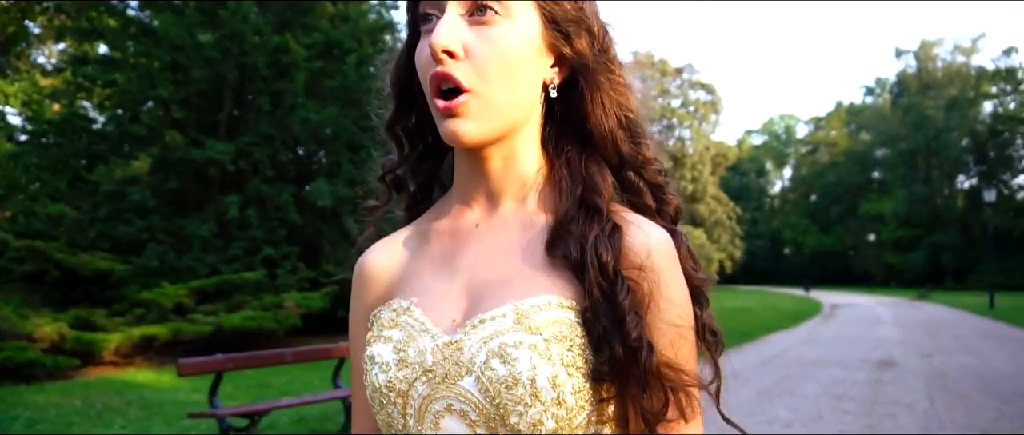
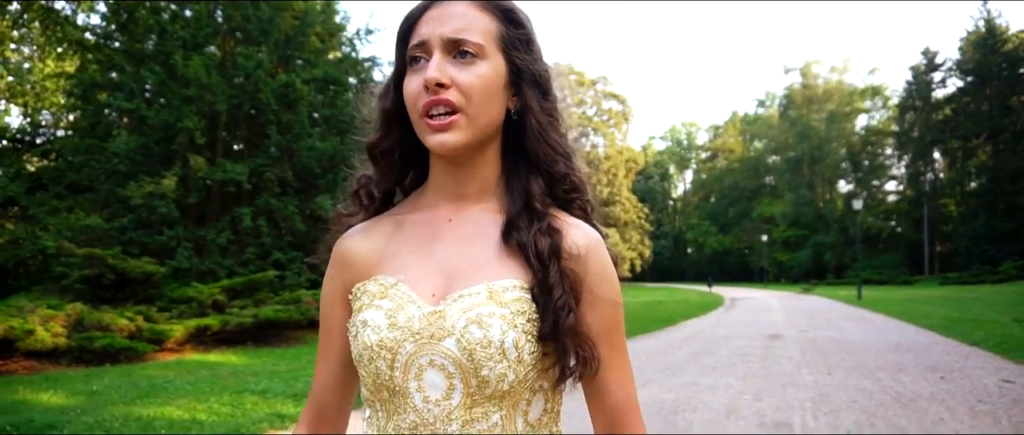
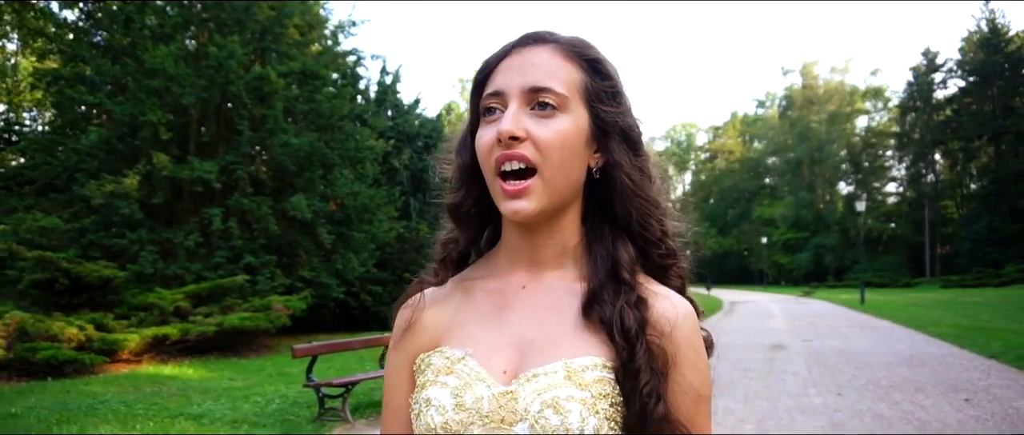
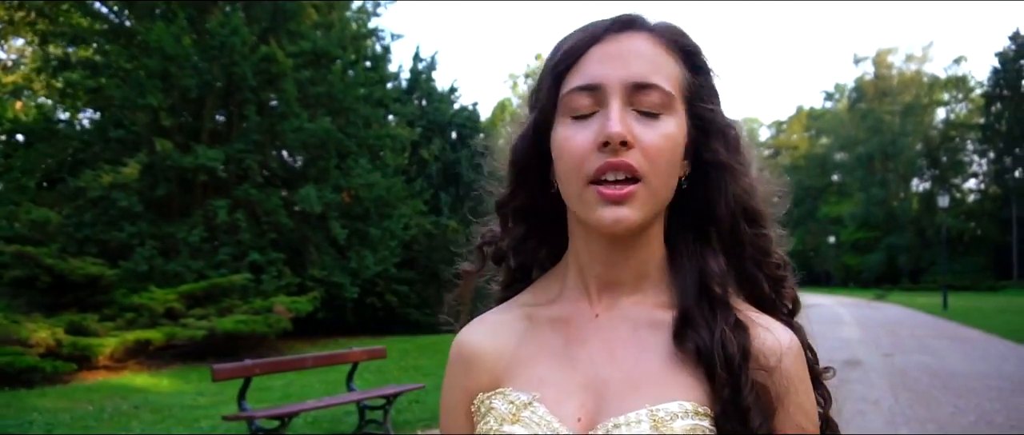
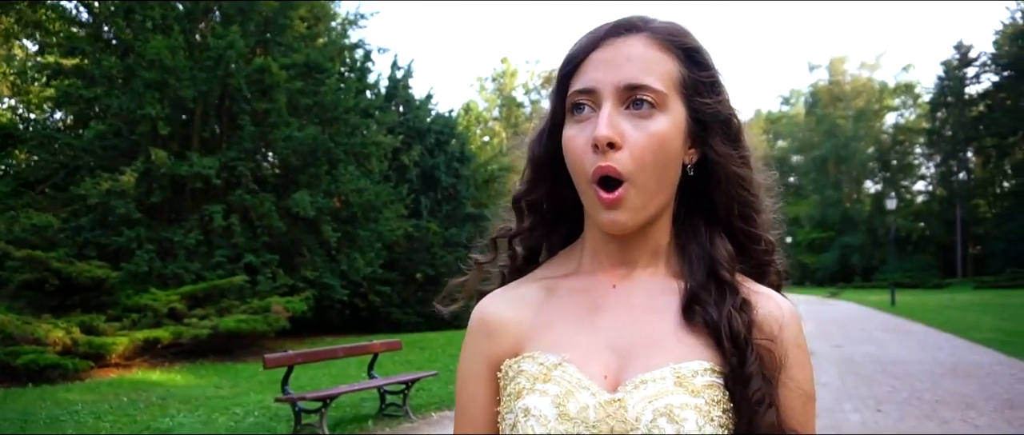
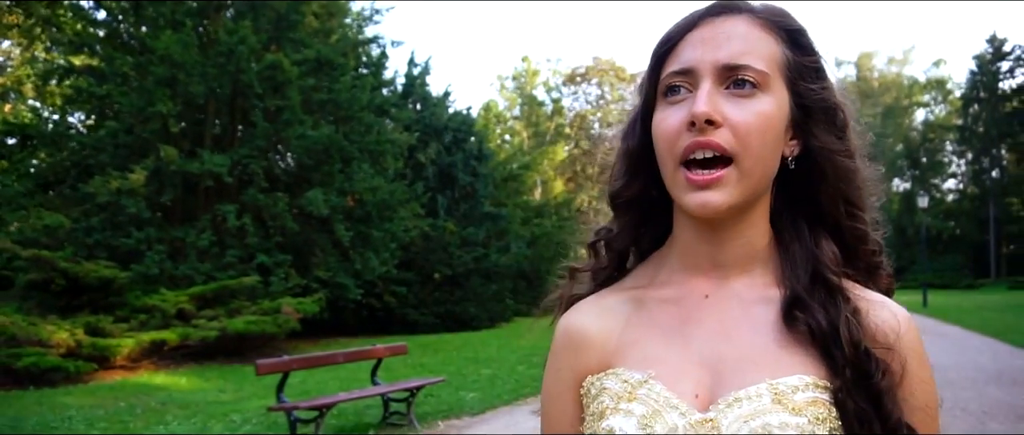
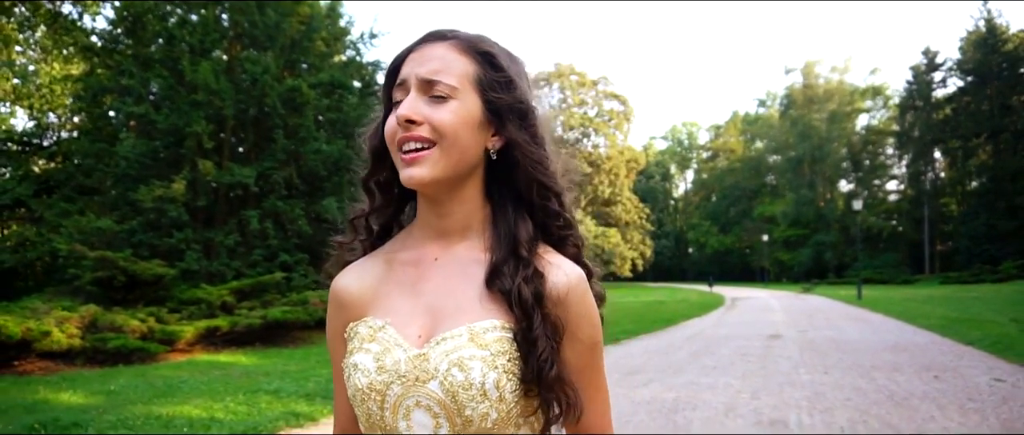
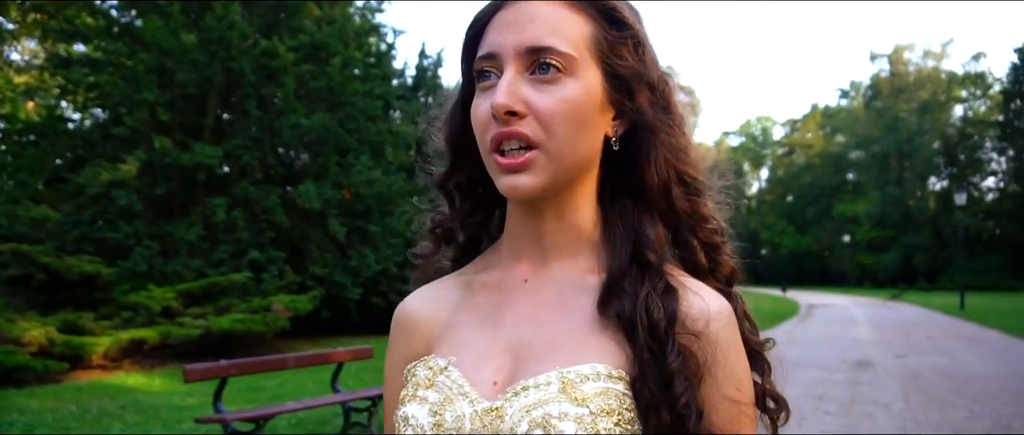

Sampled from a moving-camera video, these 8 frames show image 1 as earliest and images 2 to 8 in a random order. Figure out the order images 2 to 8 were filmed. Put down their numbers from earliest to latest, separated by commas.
8, 4, 6, 5, 3, 2, 7
